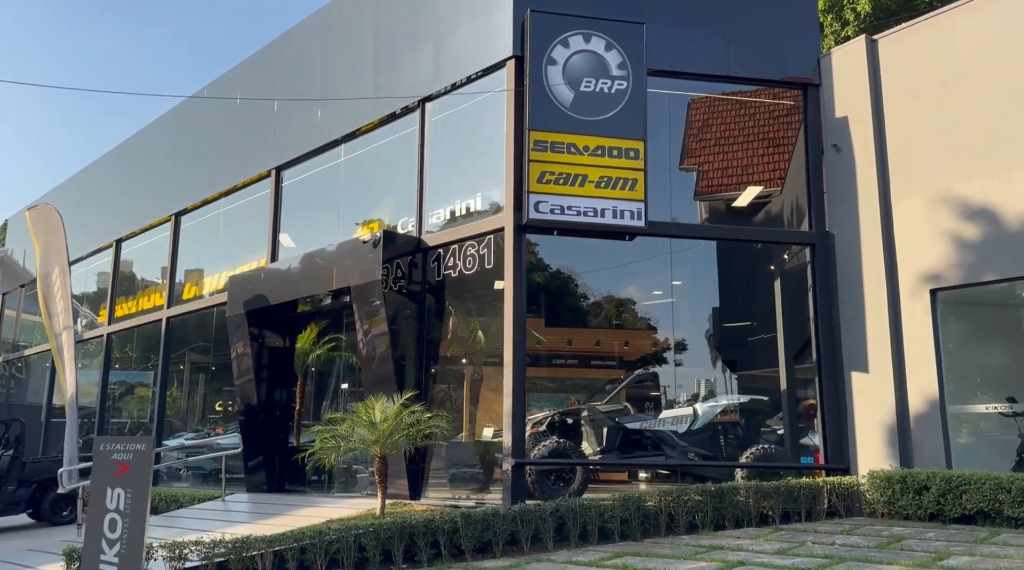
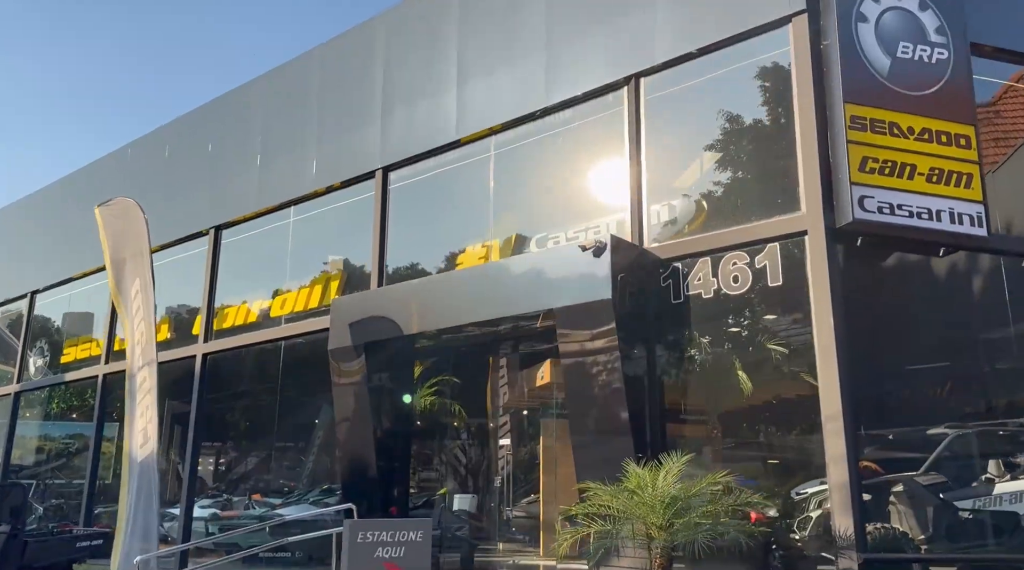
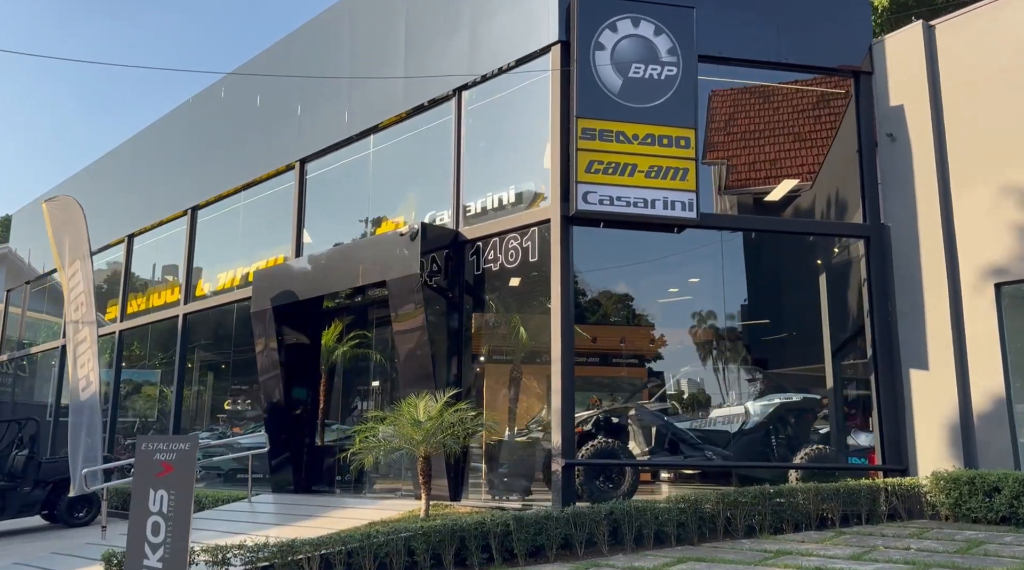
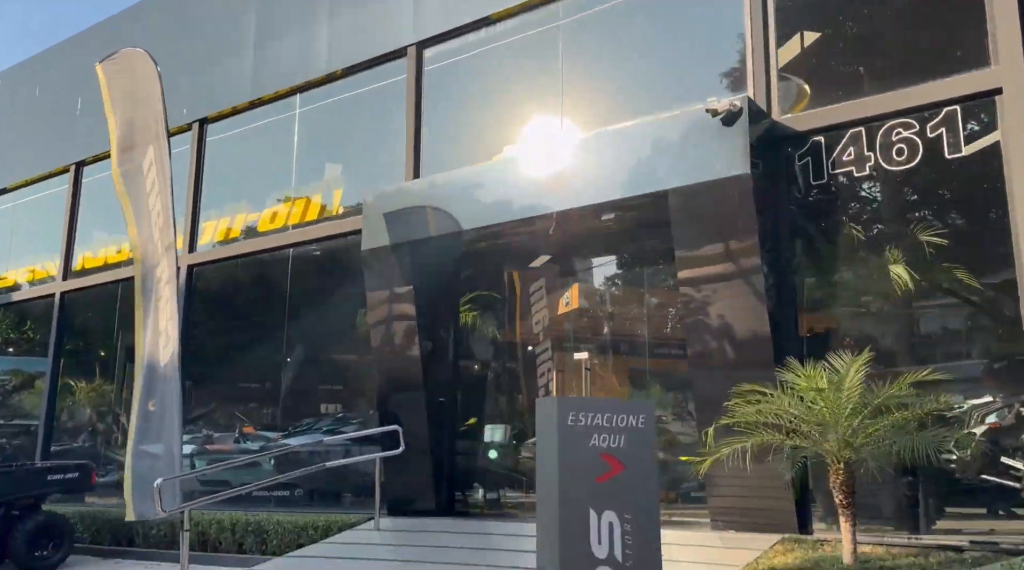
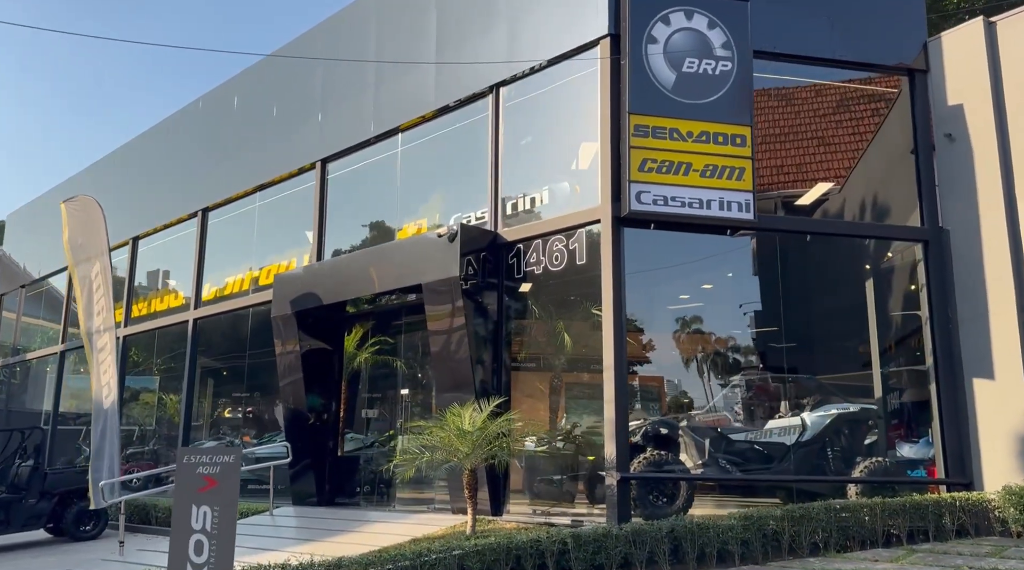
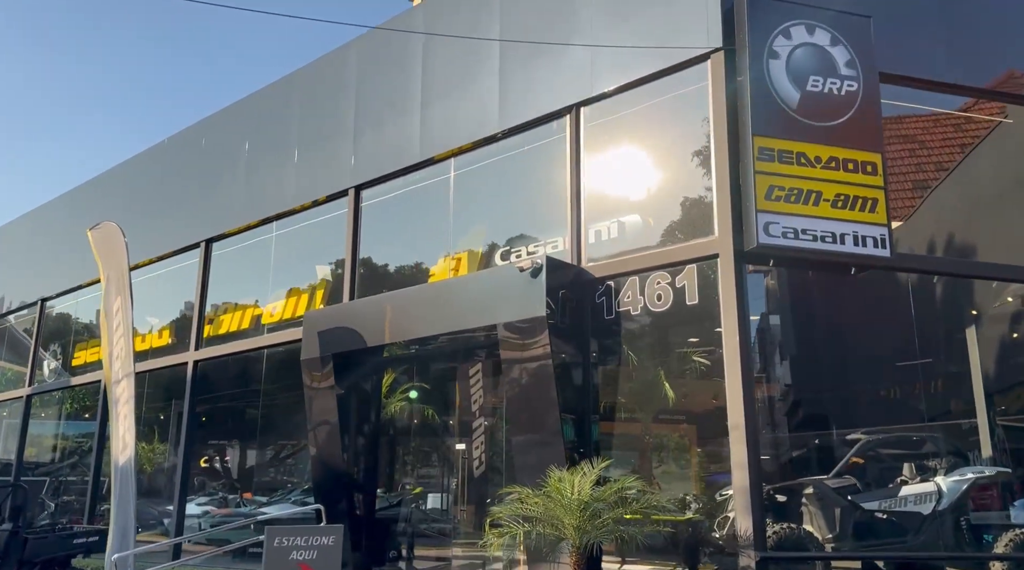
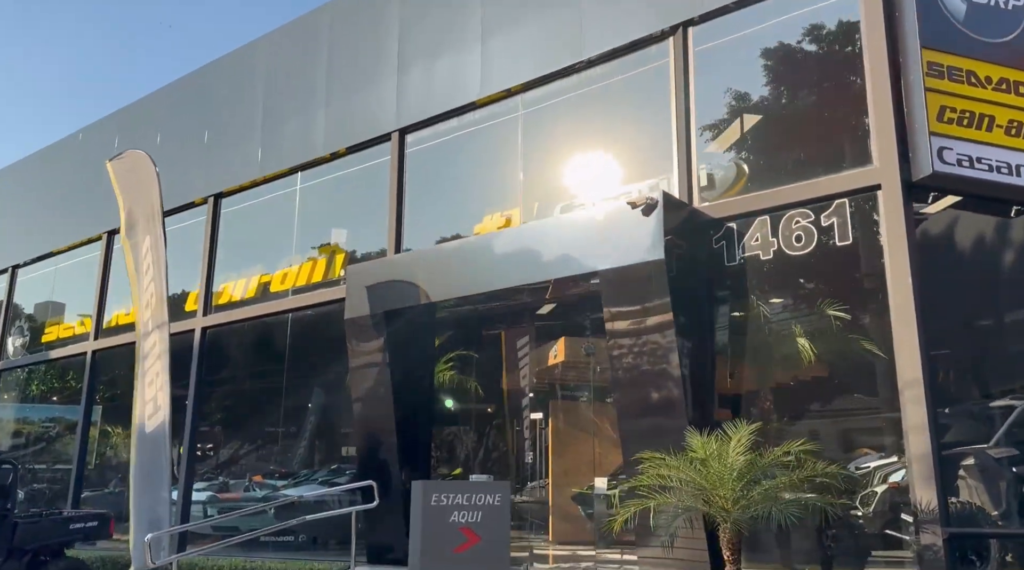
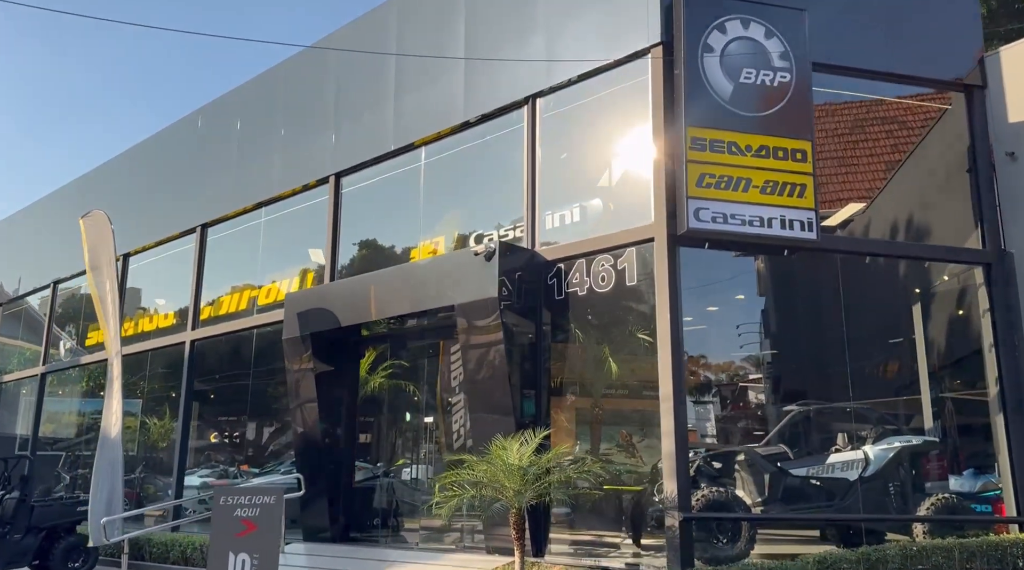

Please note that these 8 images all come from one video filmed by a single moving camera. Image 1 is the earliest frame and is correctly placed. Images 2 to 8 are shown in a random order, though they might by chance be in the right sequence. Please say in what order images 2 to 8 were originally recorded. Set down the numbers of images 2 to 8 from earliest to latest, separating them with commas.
3, 5, 8, 6, 2, 7, 4
